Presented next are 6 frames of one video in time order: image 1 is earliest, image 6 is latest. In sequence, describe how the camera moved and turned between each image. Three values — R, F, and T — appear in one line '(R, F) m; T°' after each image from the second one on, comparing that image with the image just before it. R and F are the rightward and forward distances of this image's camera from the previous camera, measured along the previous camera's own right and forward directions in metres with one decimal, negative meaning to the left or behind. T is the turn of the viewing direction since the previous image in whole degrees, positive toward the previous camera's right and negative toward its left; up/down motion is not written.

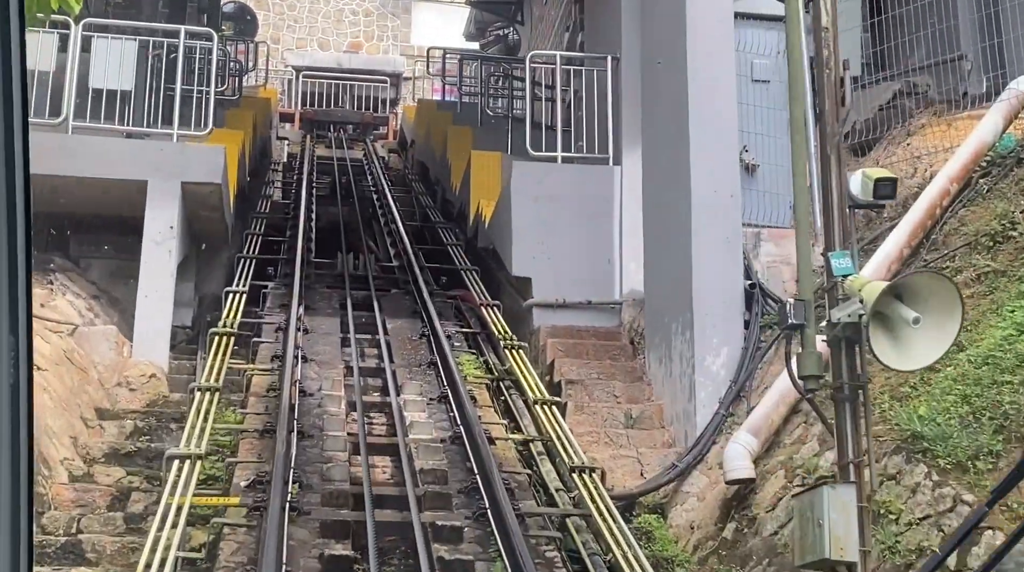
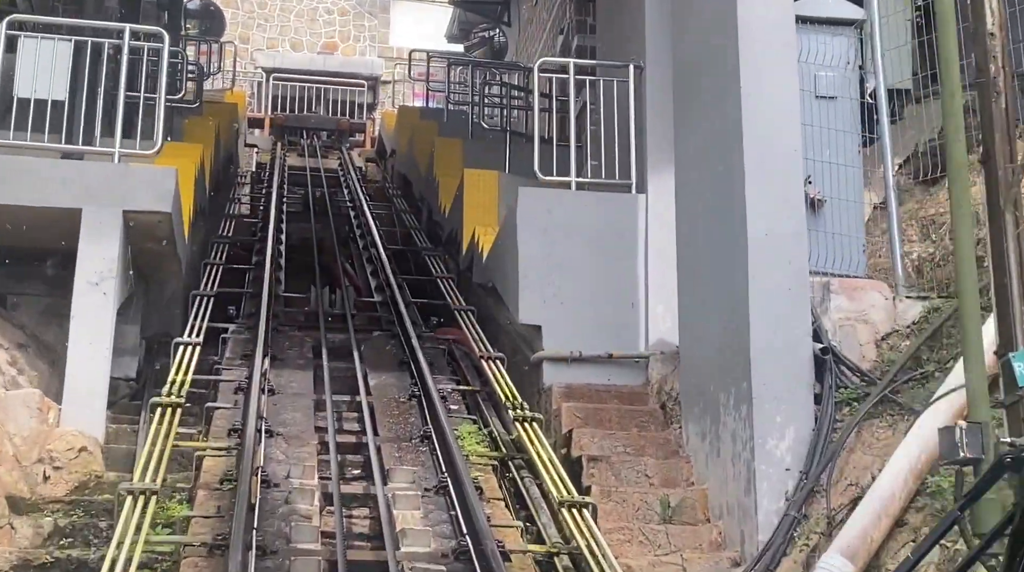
(-0.2, +1.4) m; +1°
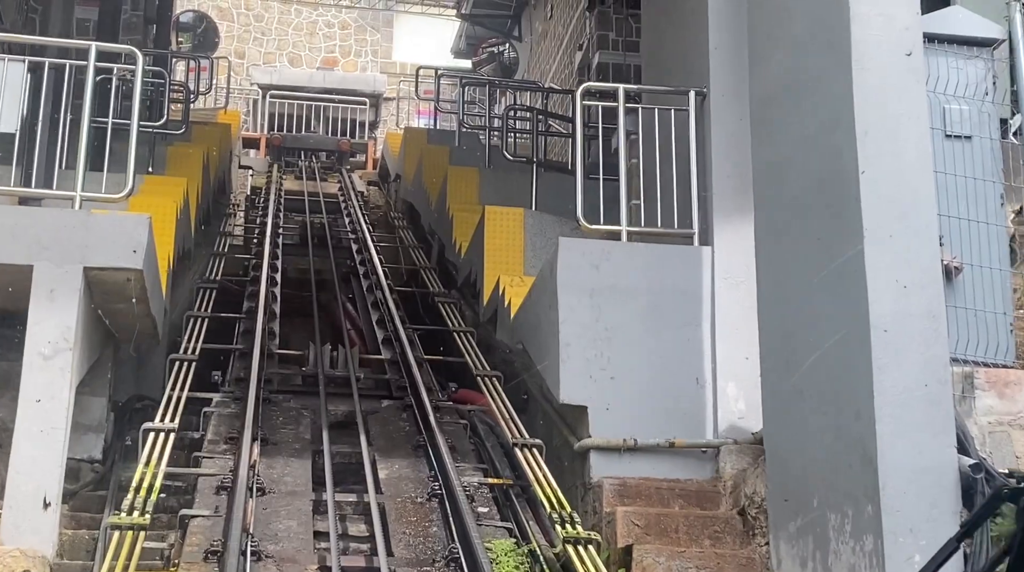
(-0.2, +1.3) m; 0°
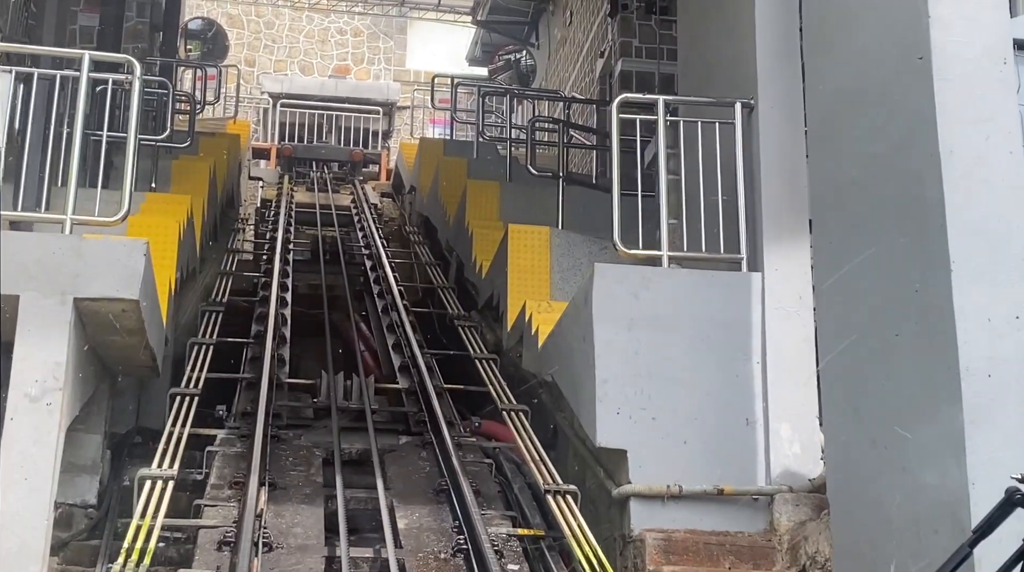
(-0.1, +0.6) m; 0°
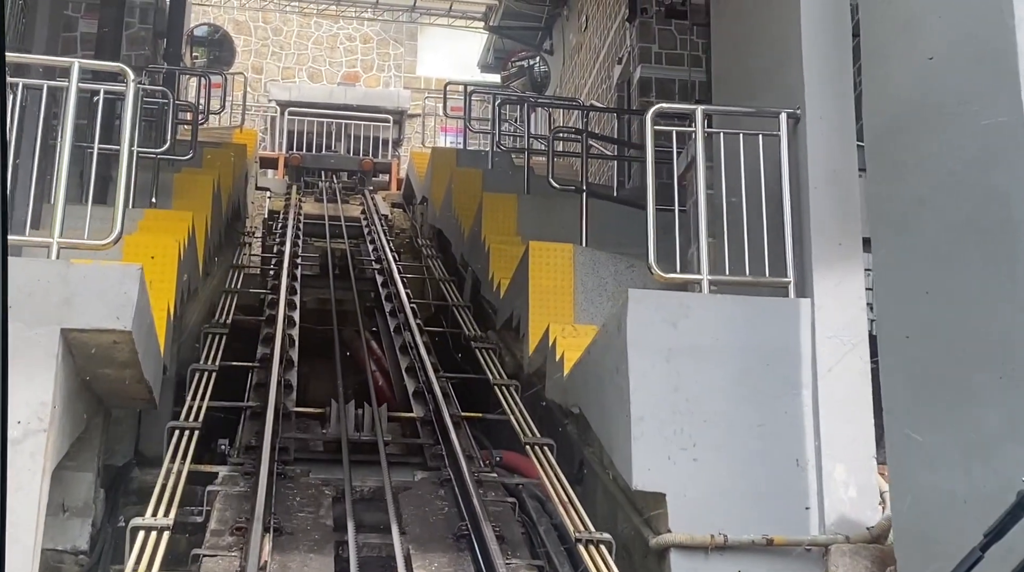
(-0.1, +0.5) m; 0°
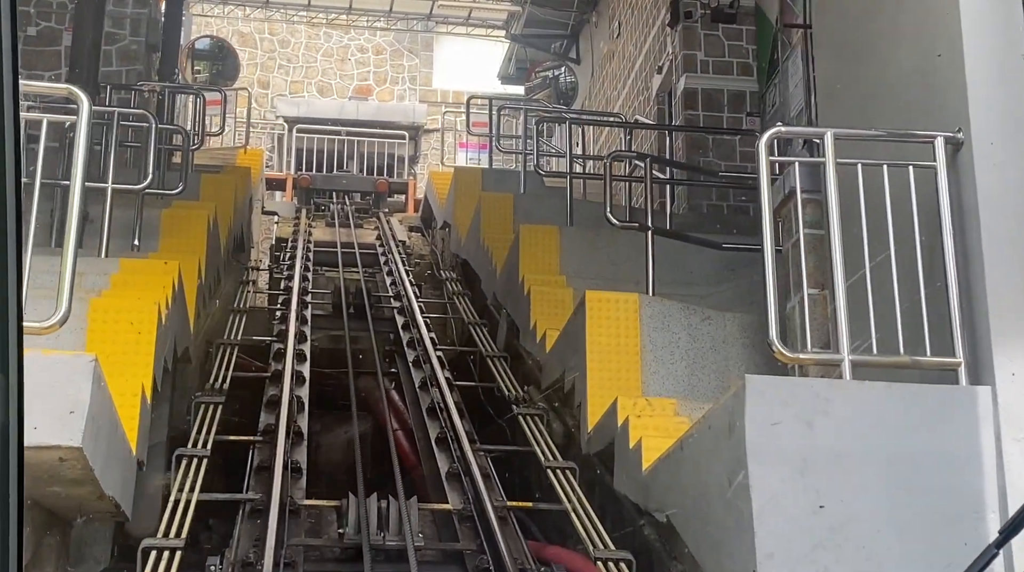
(-0.2, +1.4) m; 0°
